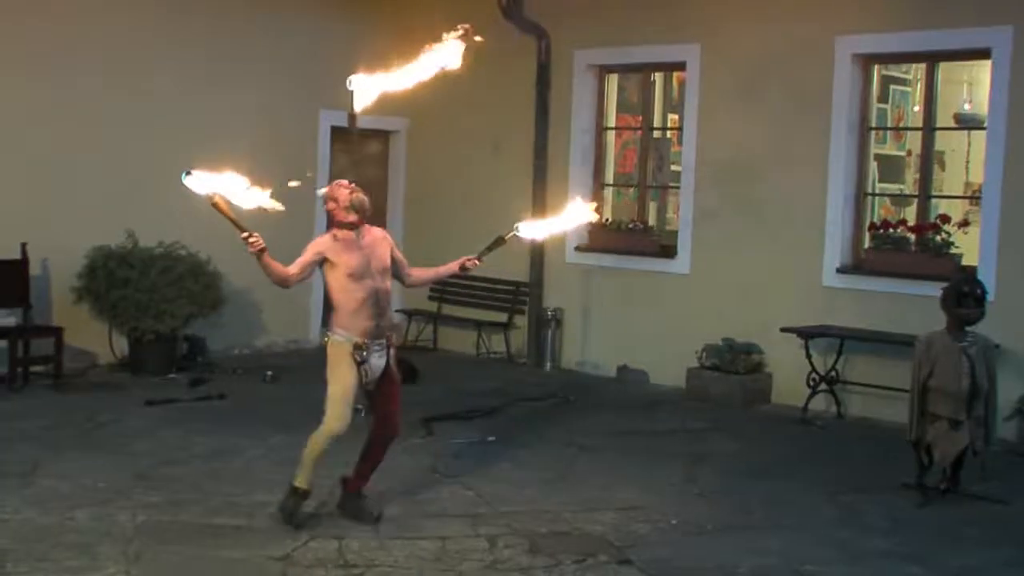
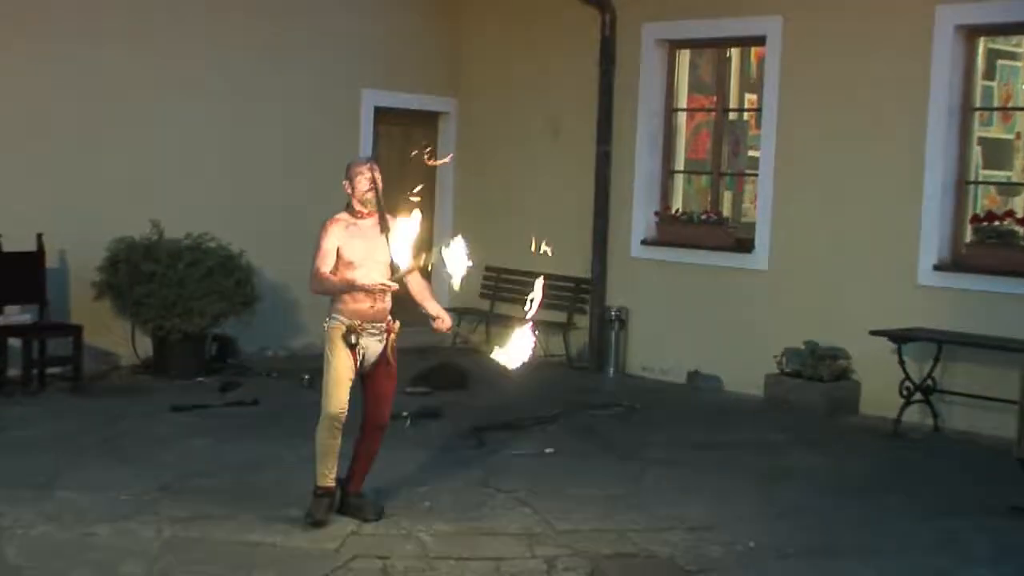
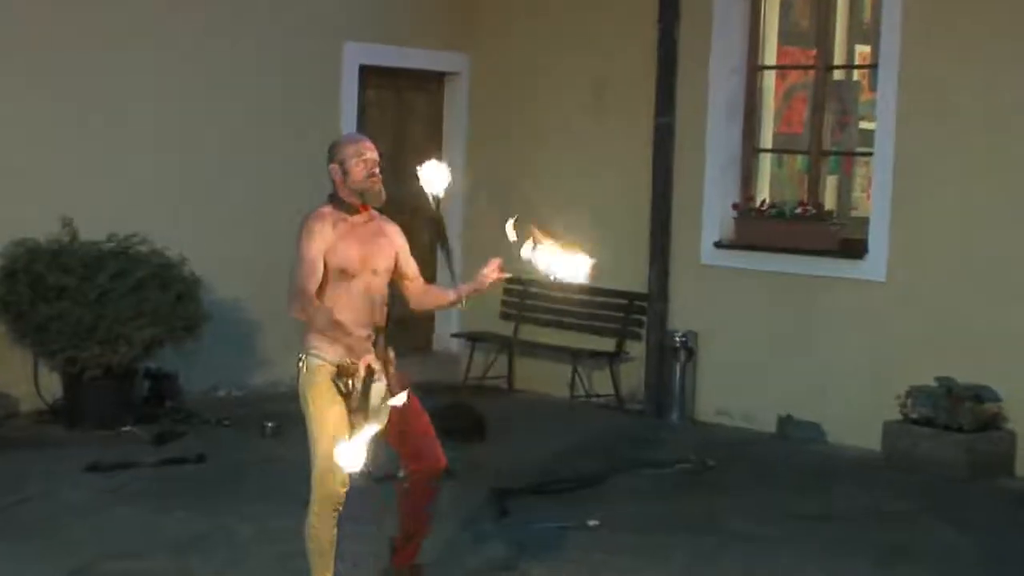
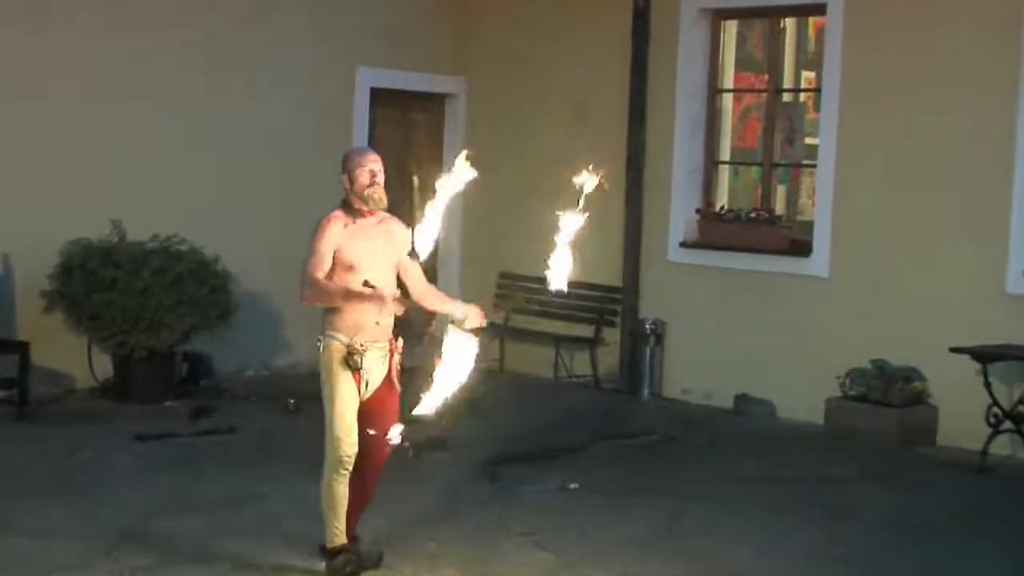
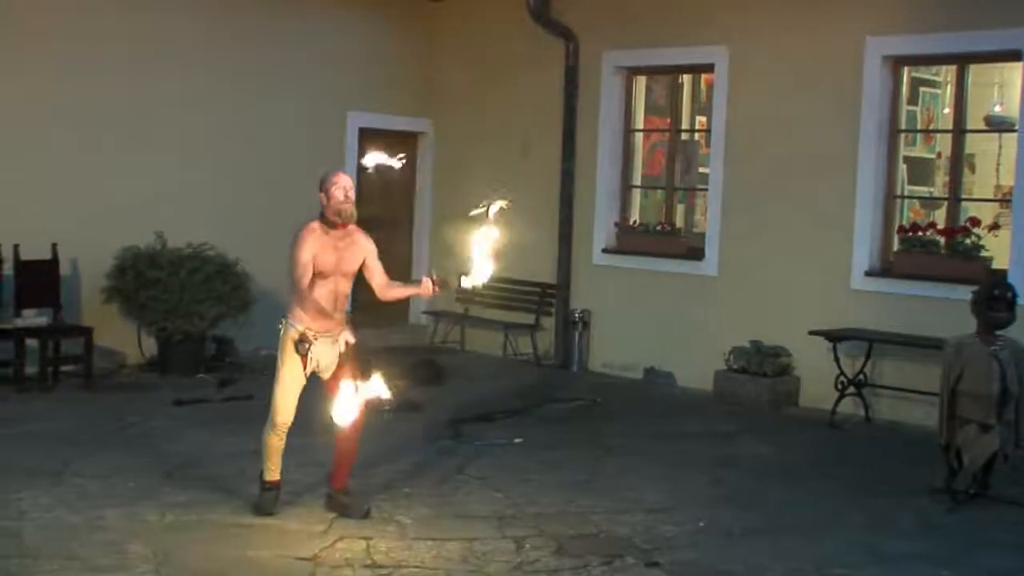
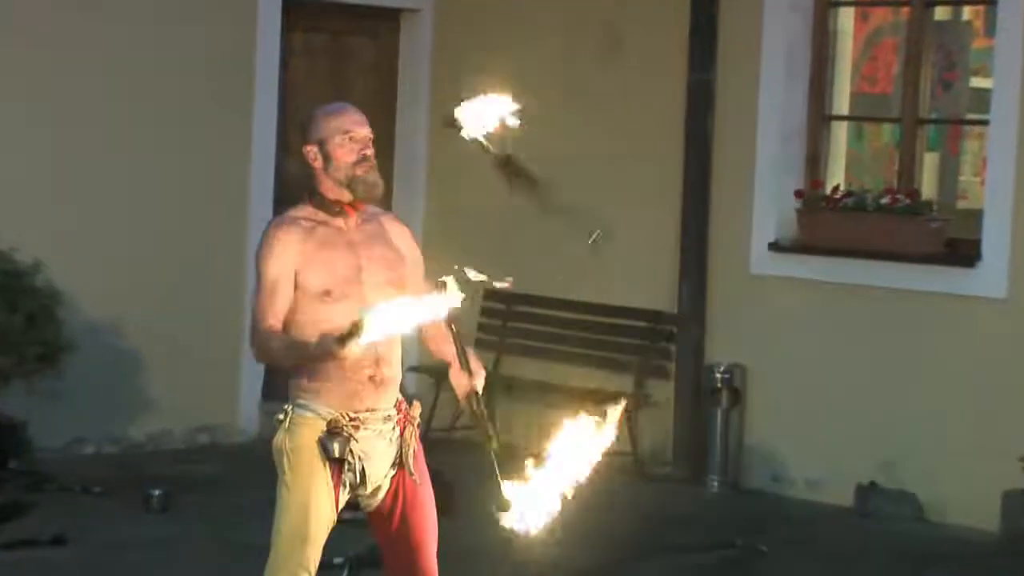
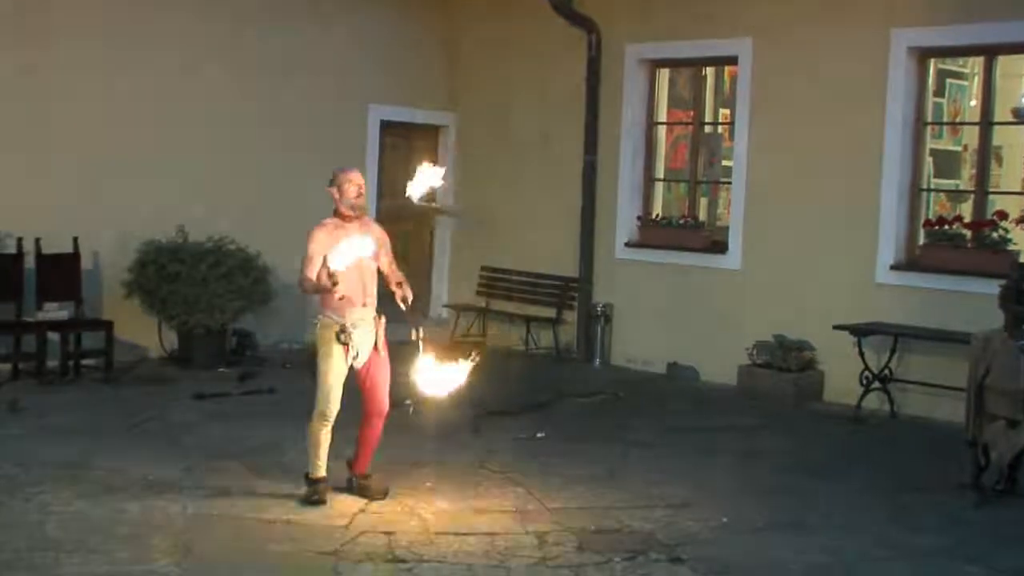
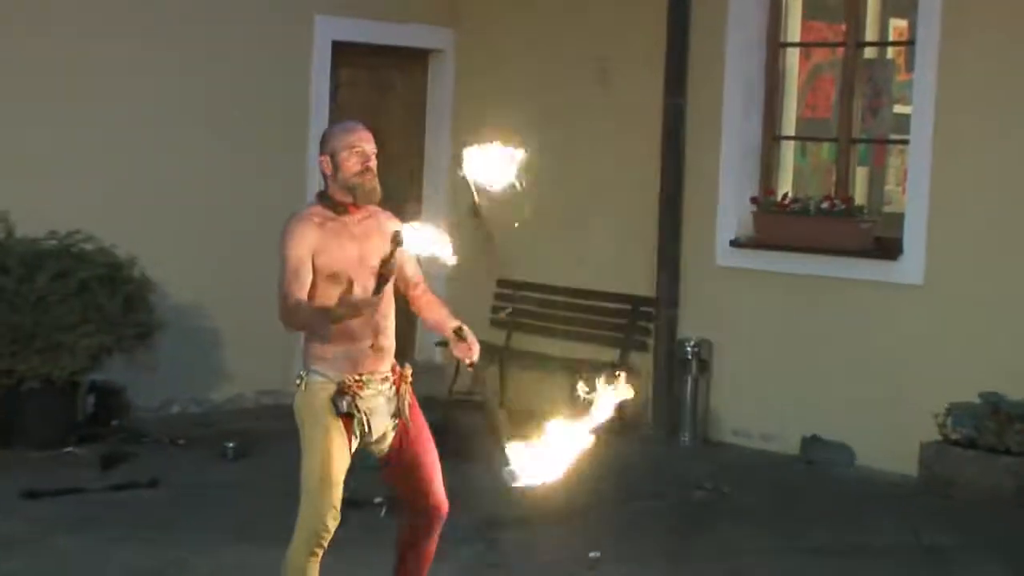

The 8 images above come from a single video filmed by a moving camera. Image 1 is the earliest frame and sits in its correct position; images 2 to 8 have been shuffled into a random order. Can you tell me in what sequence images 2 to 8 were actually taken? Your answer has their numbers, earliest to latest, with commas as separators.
5, 7, 2, 4, 3, 8, 6
